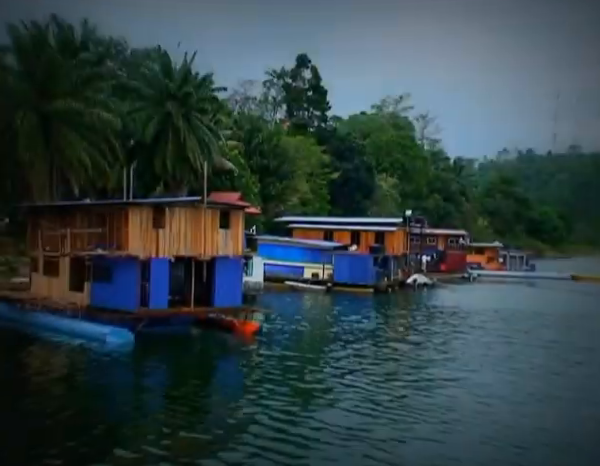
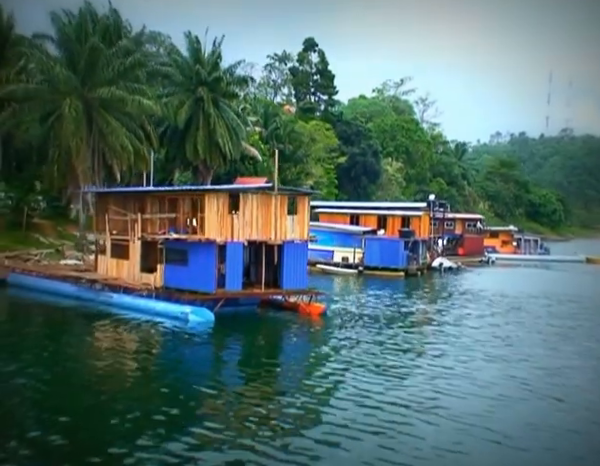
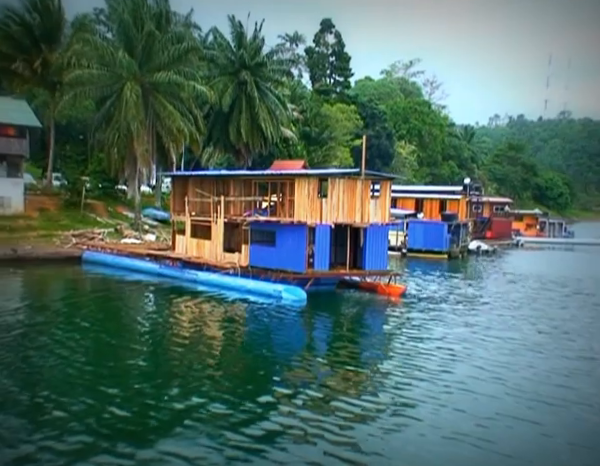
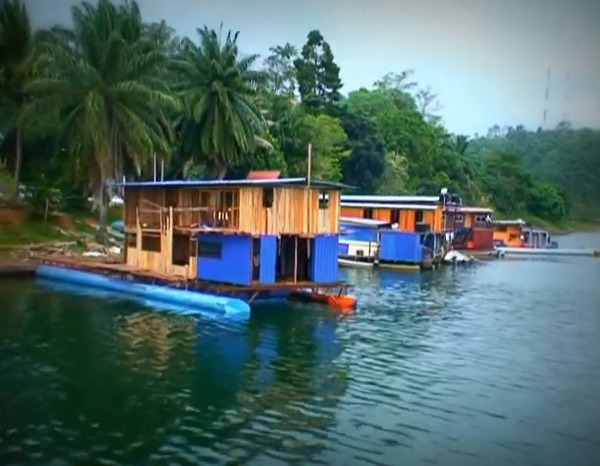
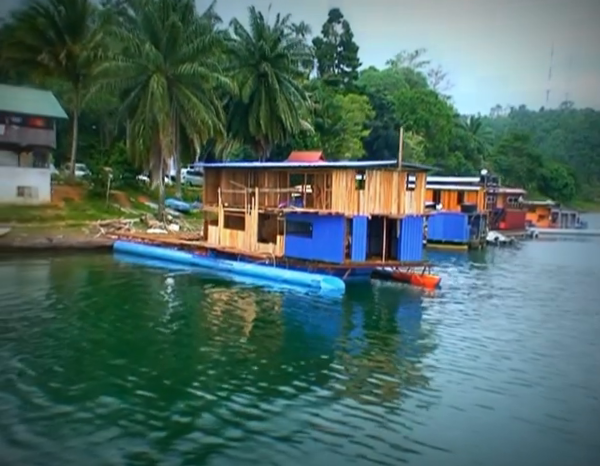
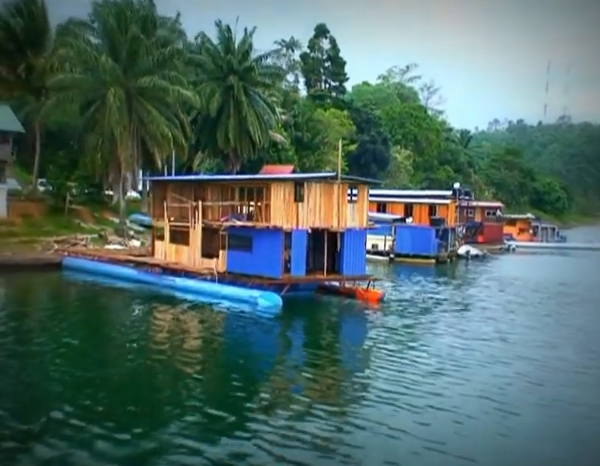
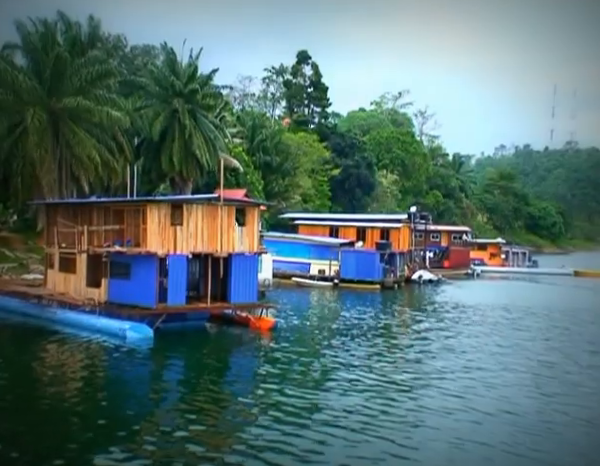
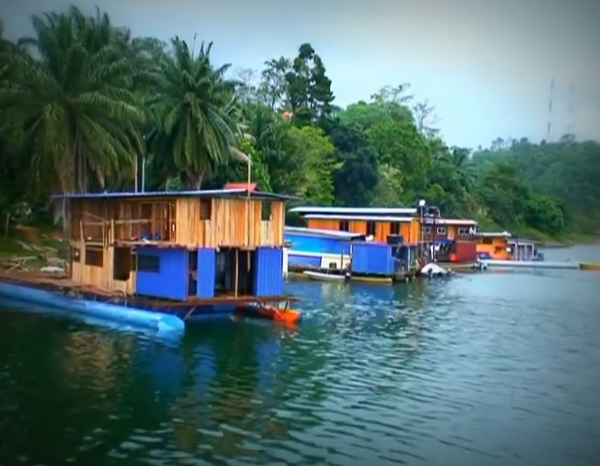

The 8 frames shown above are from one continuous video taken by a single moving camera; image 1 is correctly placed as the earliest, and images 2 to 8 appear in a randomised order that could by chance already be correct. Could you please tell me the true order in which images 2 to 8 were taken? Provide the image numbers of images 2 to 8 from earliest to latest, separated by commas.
7, 8, 2, 4, 6, 3, 5
